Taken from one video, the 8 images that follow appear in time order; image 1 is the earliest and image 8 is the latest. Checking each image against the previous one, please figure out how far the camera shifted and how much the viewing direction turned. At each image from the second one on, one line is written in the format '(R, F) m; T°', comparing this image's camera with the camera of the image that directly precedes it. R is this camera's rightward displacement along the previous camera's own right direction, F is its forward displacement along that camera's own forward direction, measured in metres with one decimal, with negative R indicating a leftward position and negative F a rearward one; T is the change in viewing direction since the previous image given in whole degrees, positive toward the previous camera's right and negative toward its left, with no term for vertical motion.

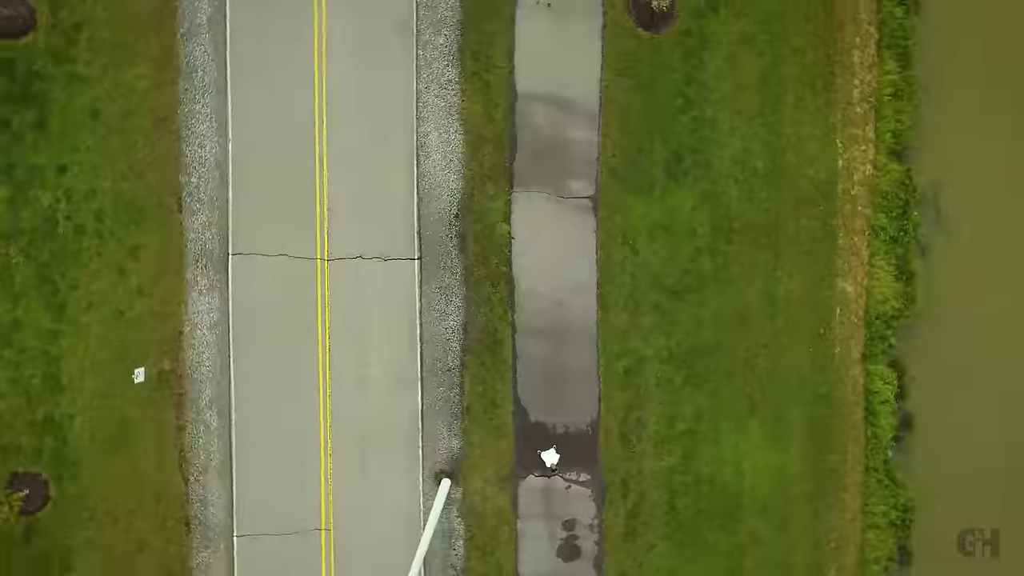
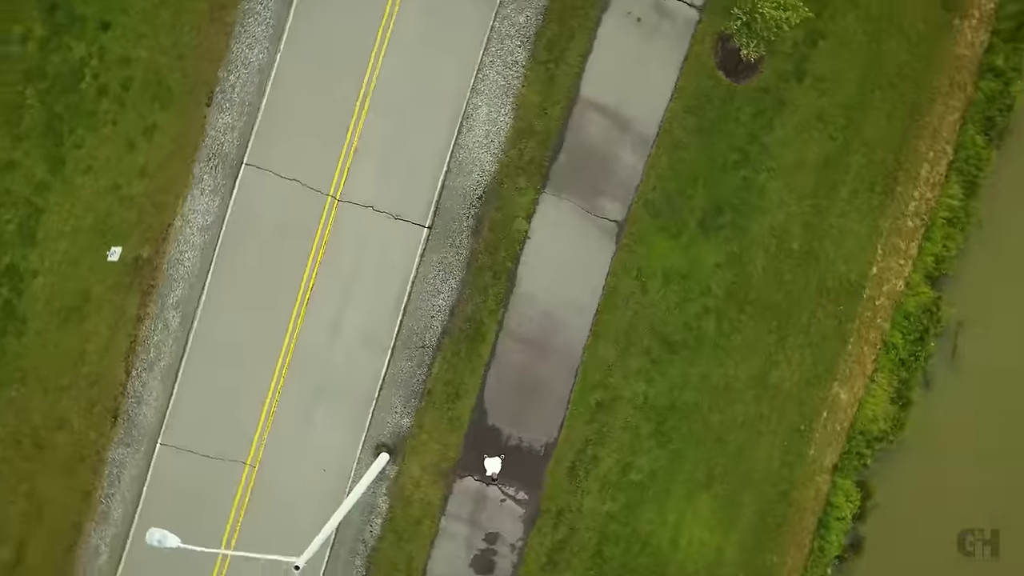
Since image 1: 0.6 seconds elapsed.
(0.0, +0.4) m; 0°
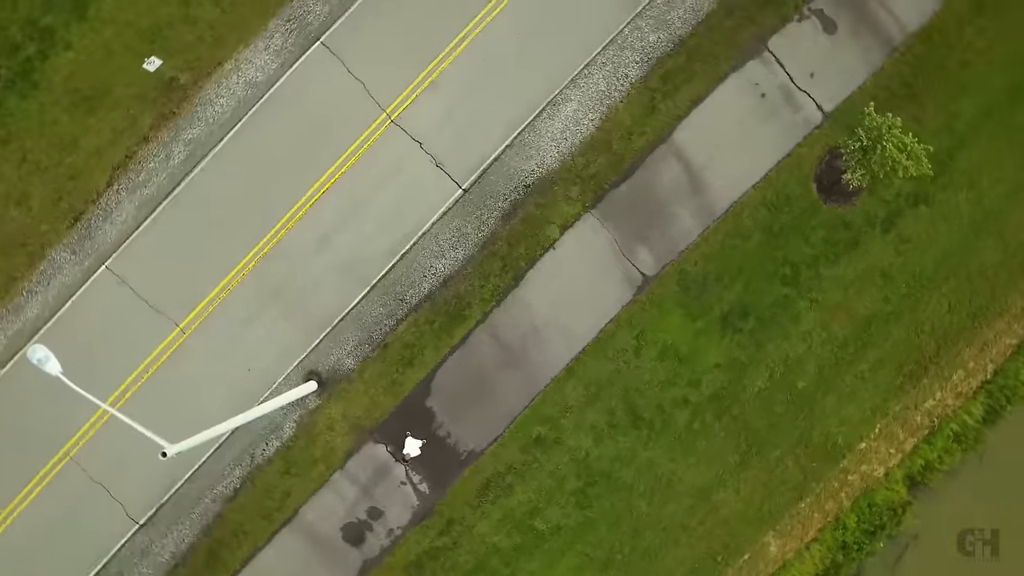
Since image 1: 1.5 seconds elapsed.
(-0.1, +0.5) m; 0°
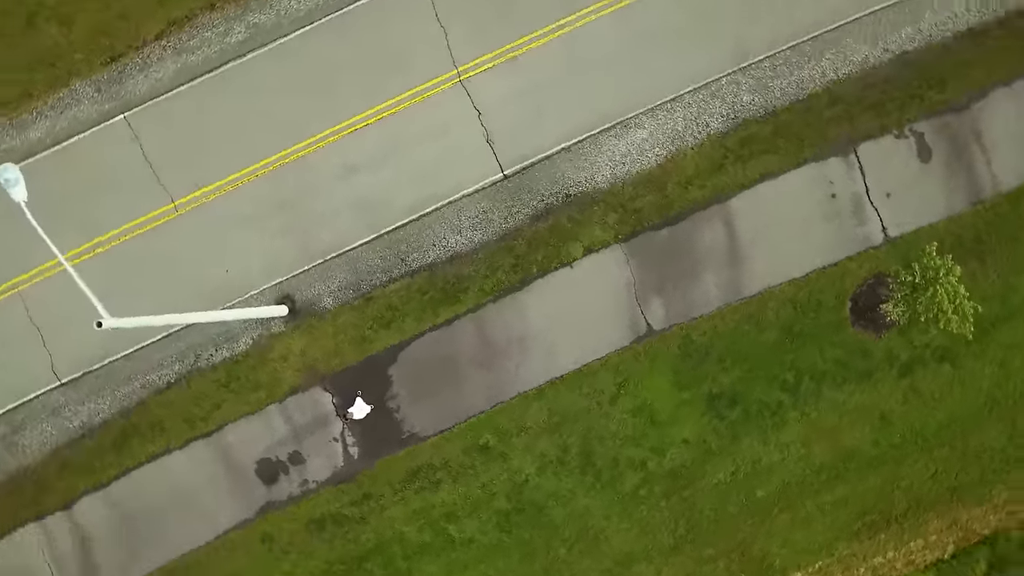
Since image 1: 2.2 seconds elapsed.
(0.0, +0.4) m; 0°
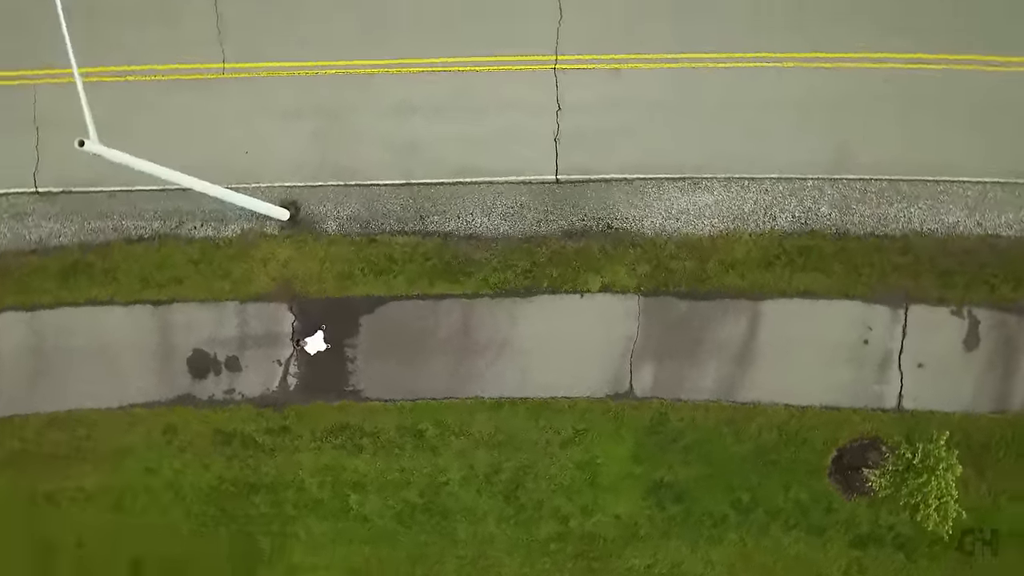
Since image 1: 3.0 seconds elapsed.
(-0.1, +0.5) m; 0°
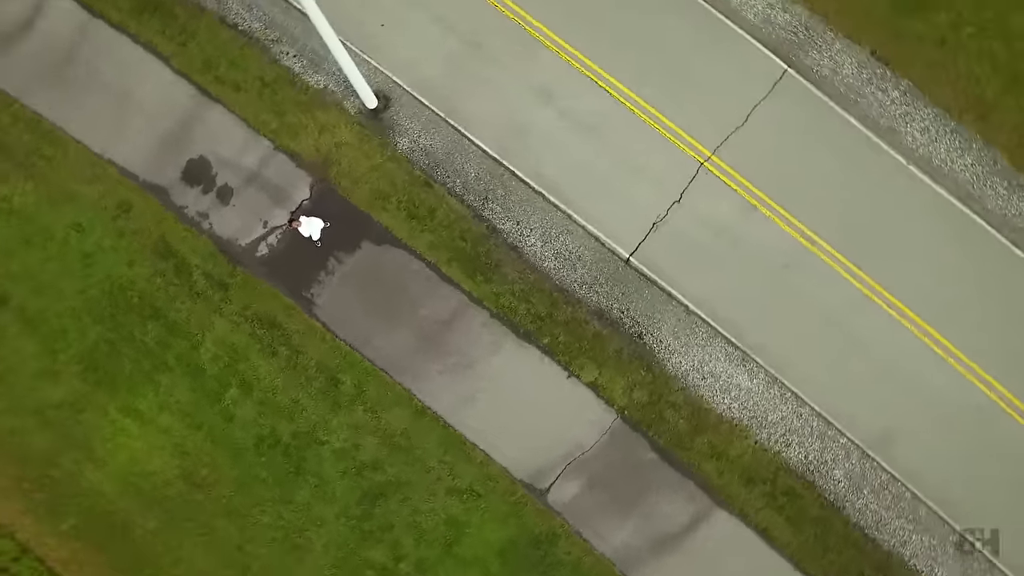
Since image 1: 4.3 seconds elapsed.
(0.0, +0.8) m; -1°
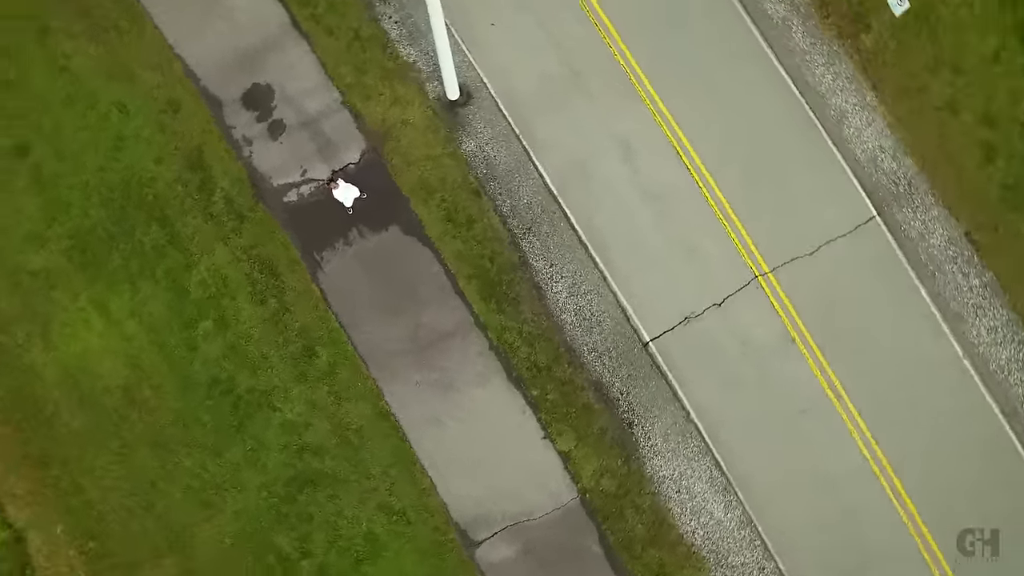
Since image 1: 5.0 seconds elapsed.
(+0.1, +0.5) m; -2°
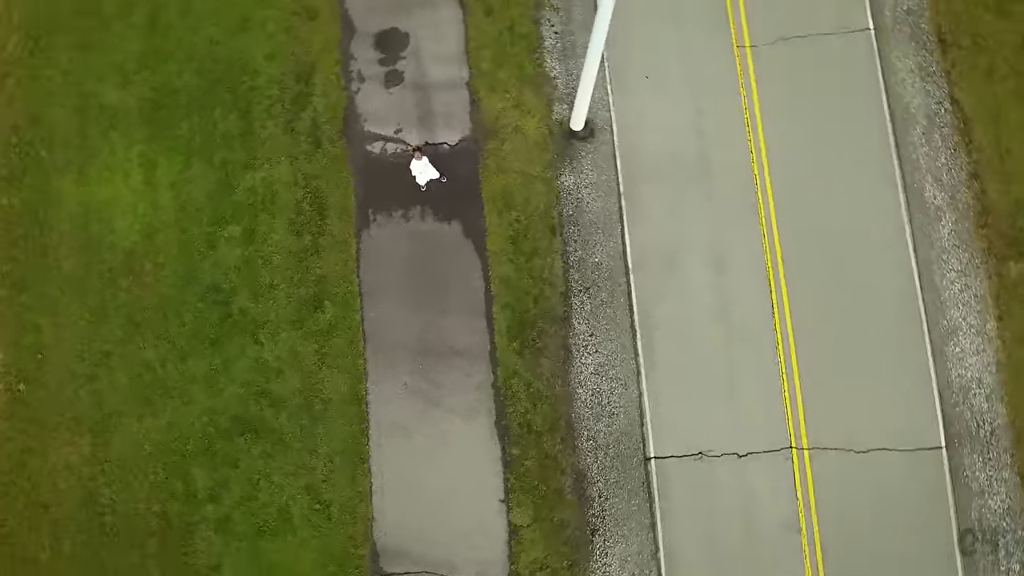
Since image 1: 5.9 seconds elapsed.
(+0.2, +0.6) m; -5°
